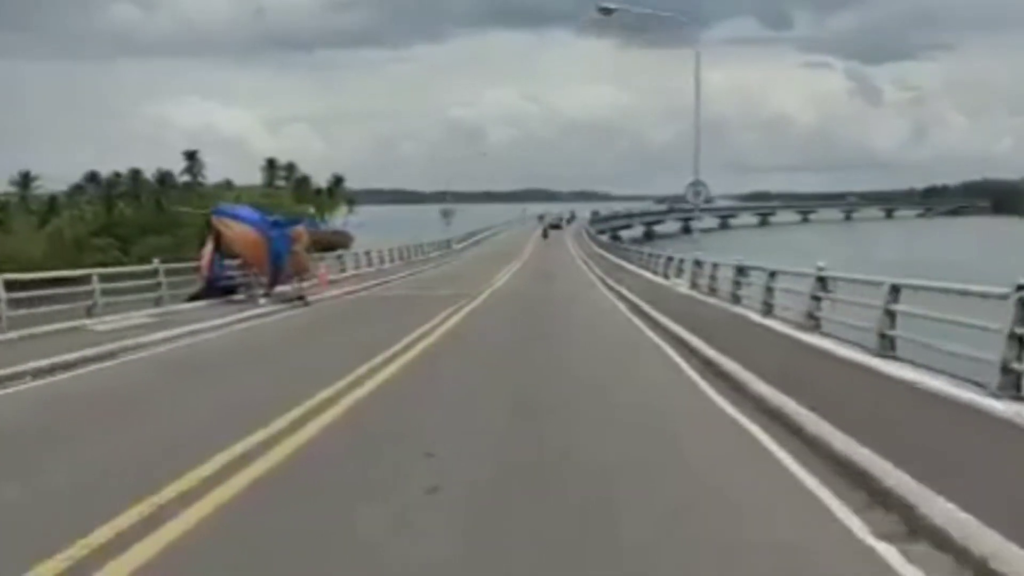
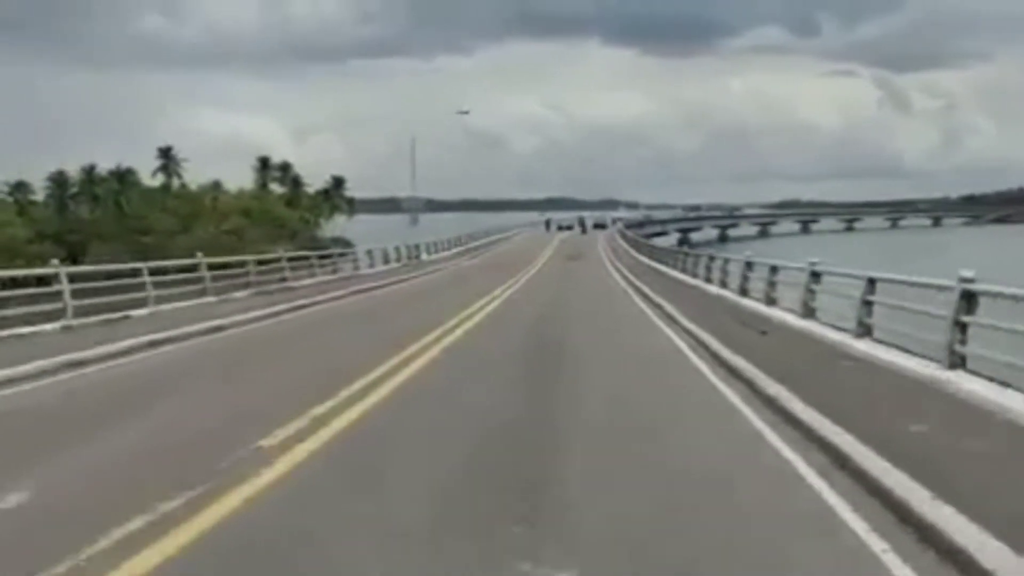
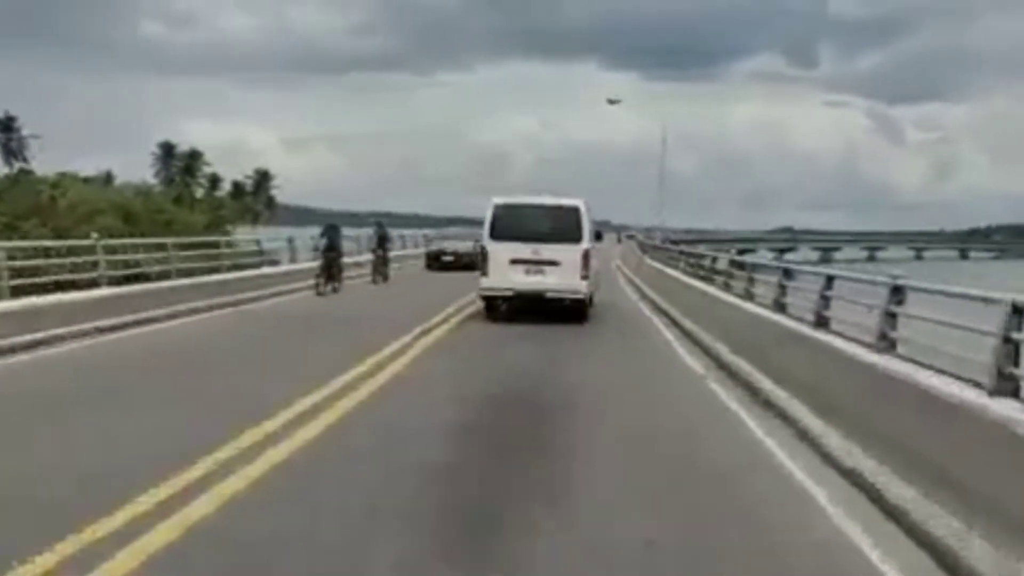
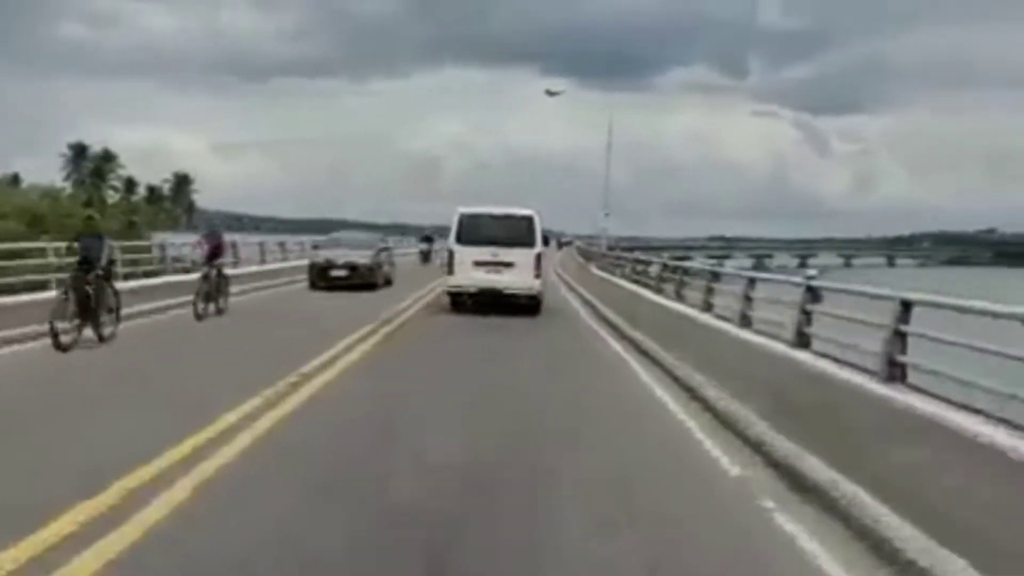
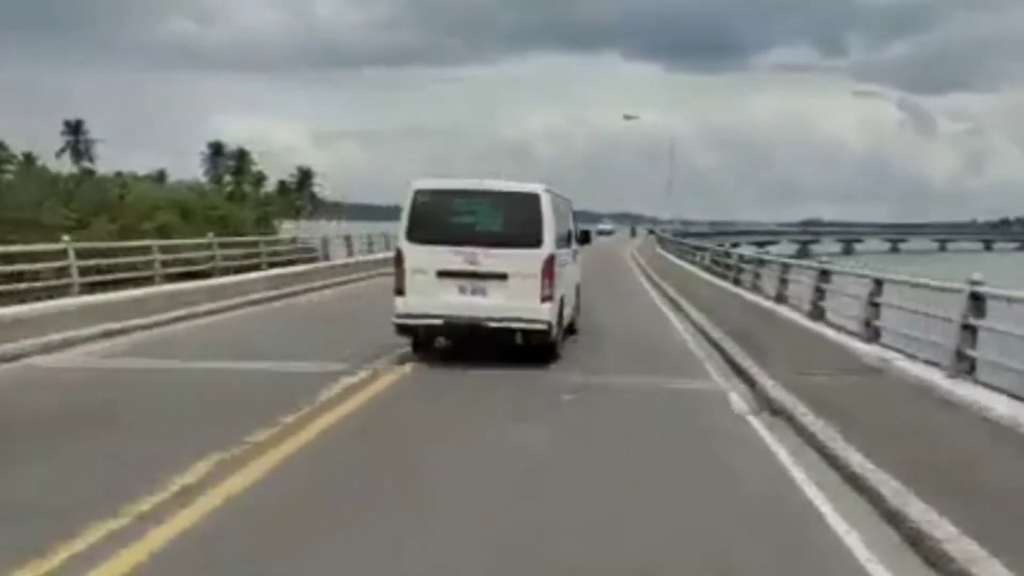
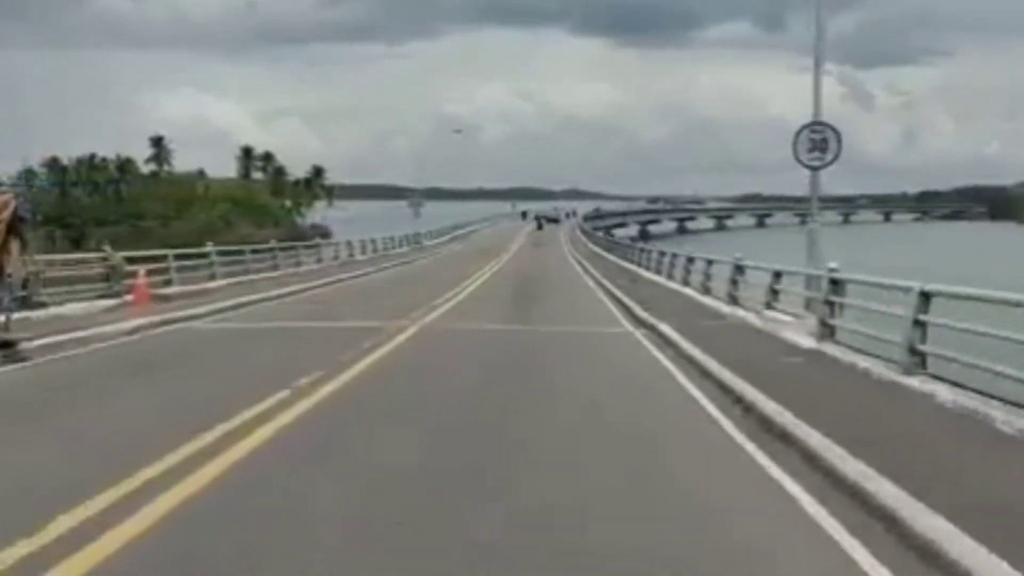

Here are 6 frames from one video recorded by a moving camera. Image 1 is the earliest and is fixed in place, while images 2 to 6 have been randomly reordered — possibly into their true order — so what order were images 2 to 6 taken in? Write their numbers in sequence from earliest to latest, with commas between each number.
6, 2, 5, 3, 4
